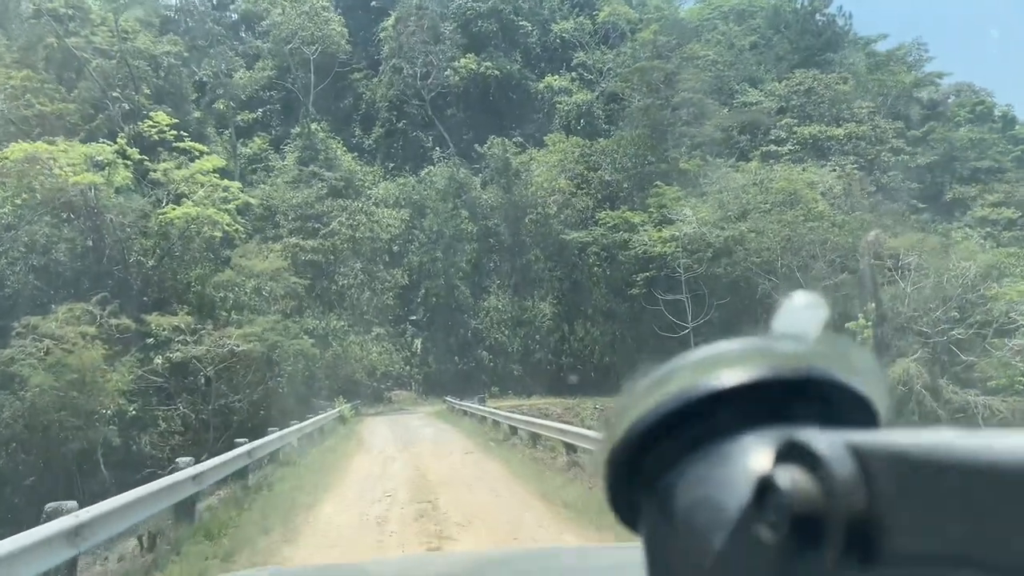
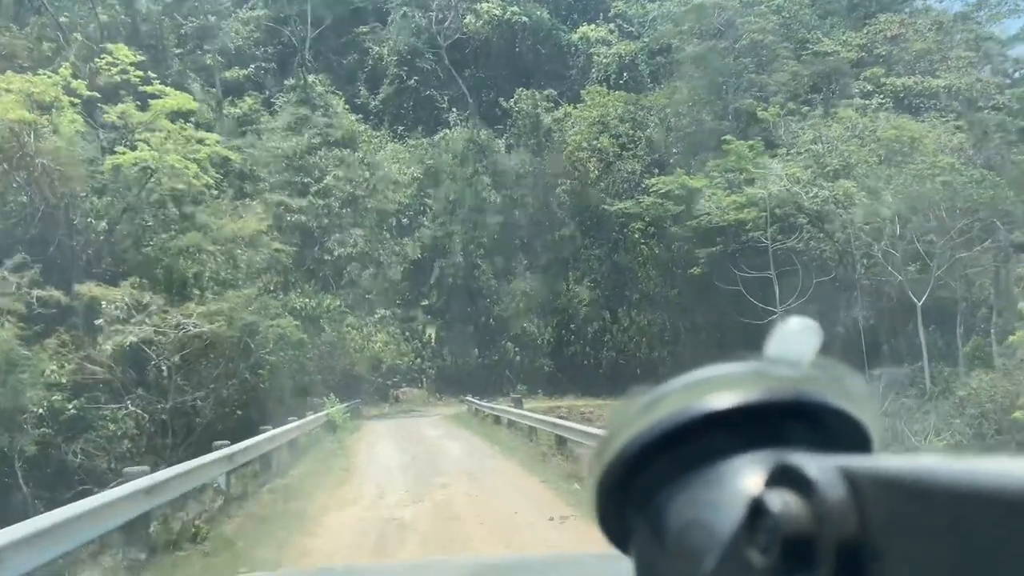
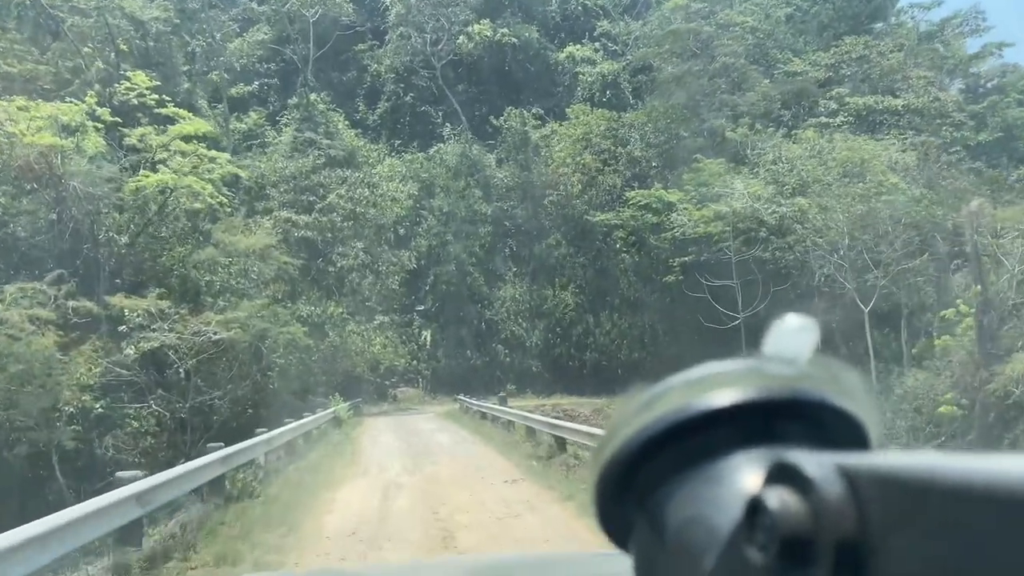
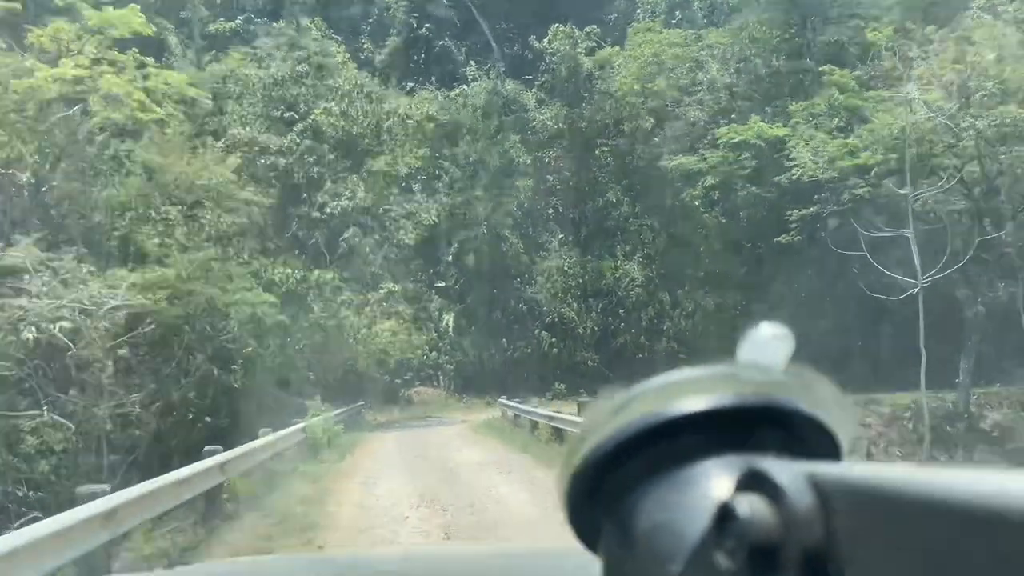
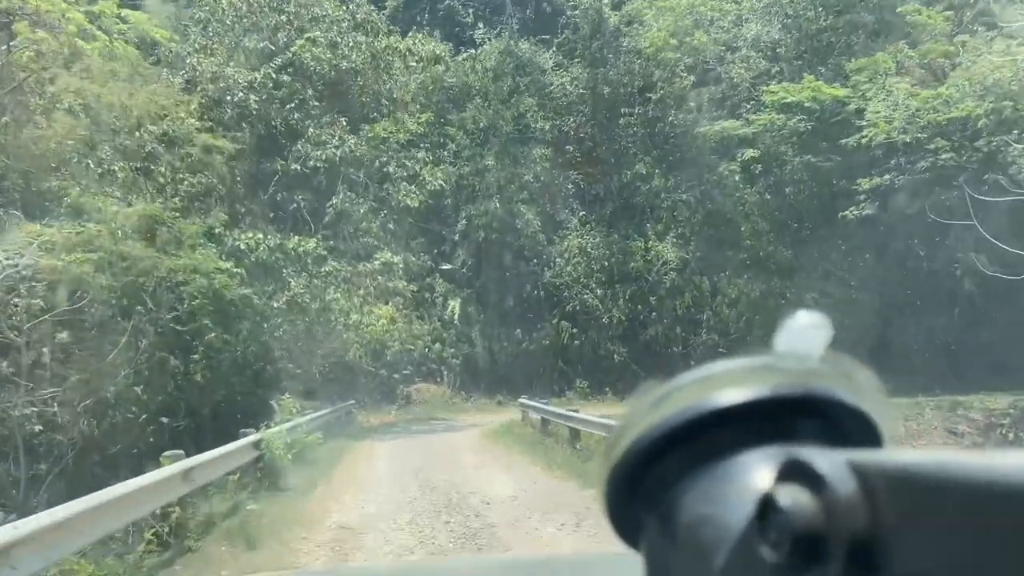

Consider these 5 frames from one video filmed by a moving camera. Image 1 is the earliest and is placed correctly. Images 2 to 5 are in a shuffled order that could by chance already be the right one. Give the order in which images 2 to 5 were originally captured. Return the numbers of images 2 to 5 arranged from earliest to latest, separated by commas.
3, 2, 4, 5
